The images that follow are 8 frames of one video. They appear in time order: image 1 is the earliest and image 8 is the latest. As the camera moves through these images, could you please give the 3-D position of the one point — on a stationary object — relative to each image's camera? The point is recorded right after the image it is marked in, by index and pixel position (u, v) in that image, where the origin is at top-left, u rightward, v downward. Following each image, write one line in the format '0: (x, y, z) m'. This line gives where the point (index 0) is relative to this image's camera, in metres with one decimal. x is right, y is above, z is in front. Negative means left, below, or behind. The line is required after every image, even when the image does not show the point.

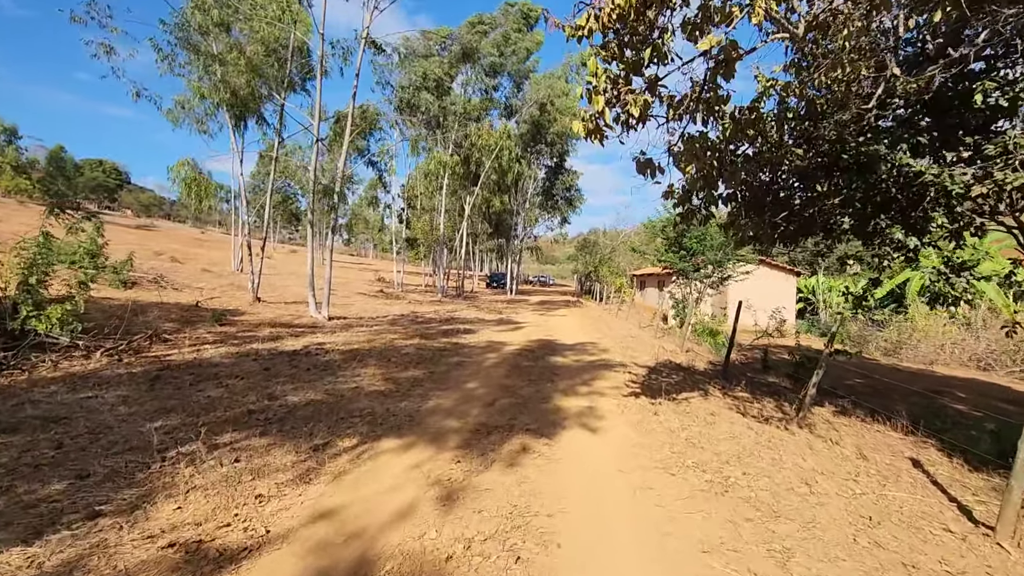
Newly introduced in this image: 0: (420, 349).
0: (-1.7, -1.2, +9.7) m
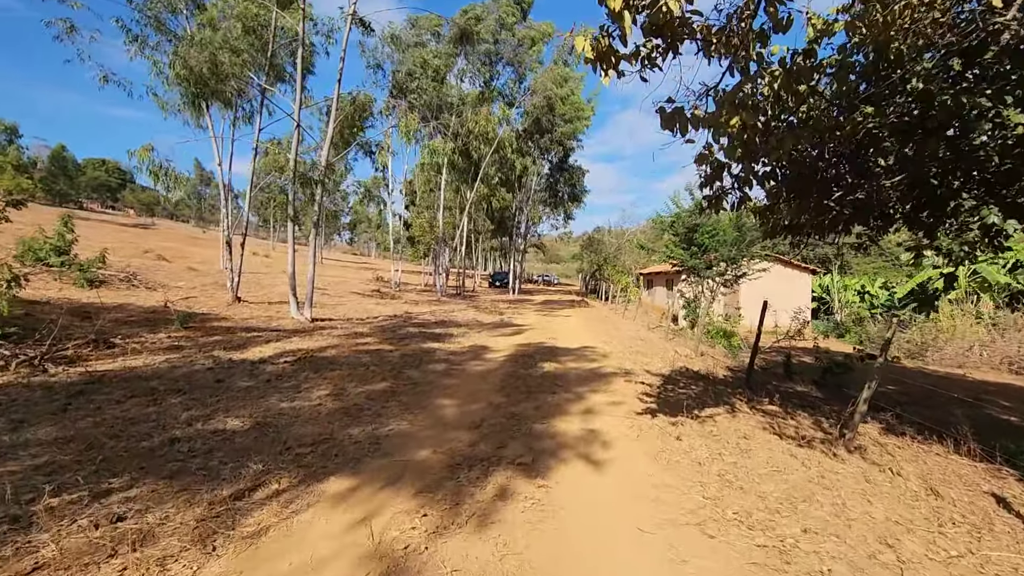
0: (-1.7, -1.2, +8.6) m
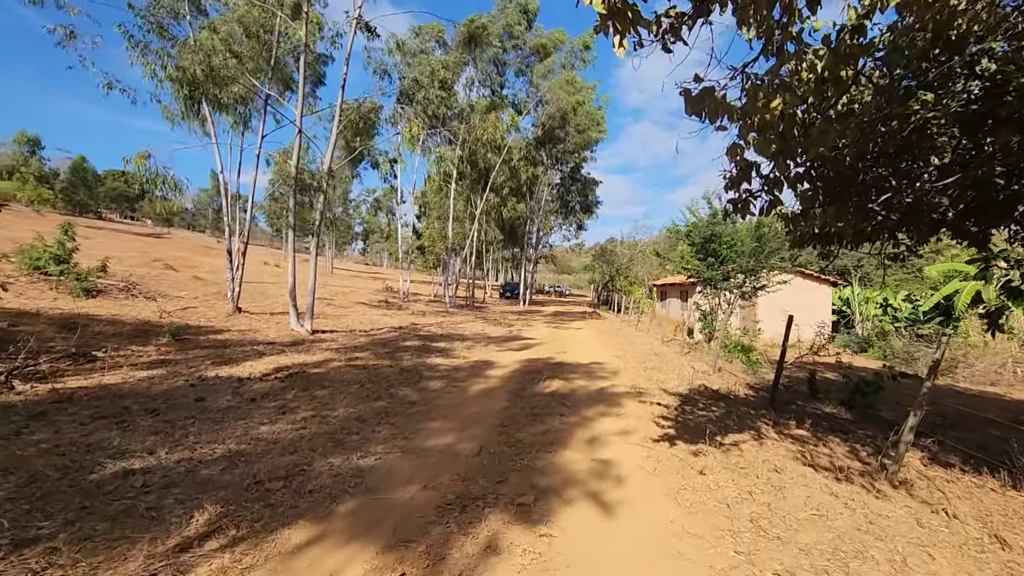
0: (-1.6, -1.4, +8.1) m
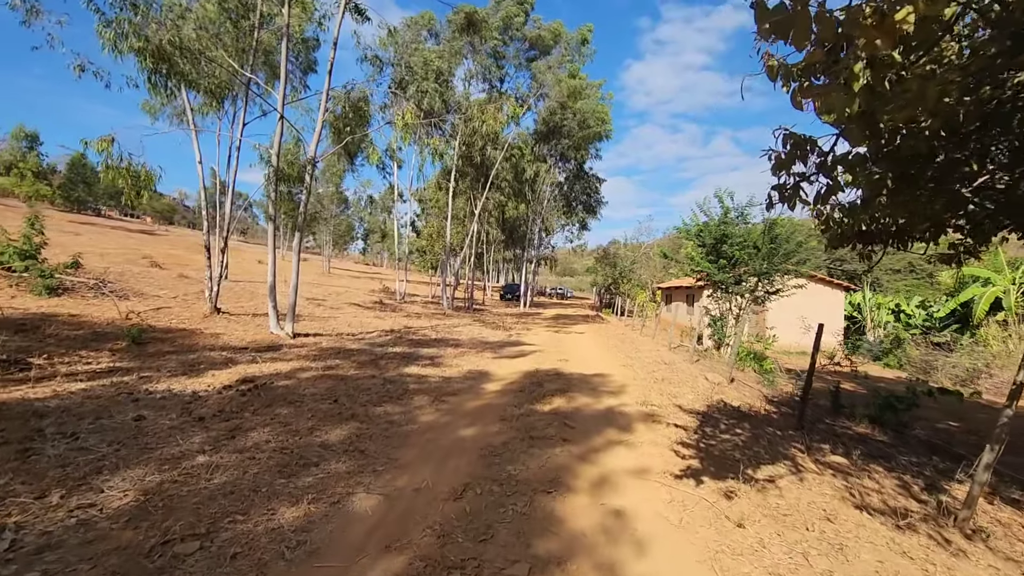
0: (-1.7, -1.4, +7.1) m
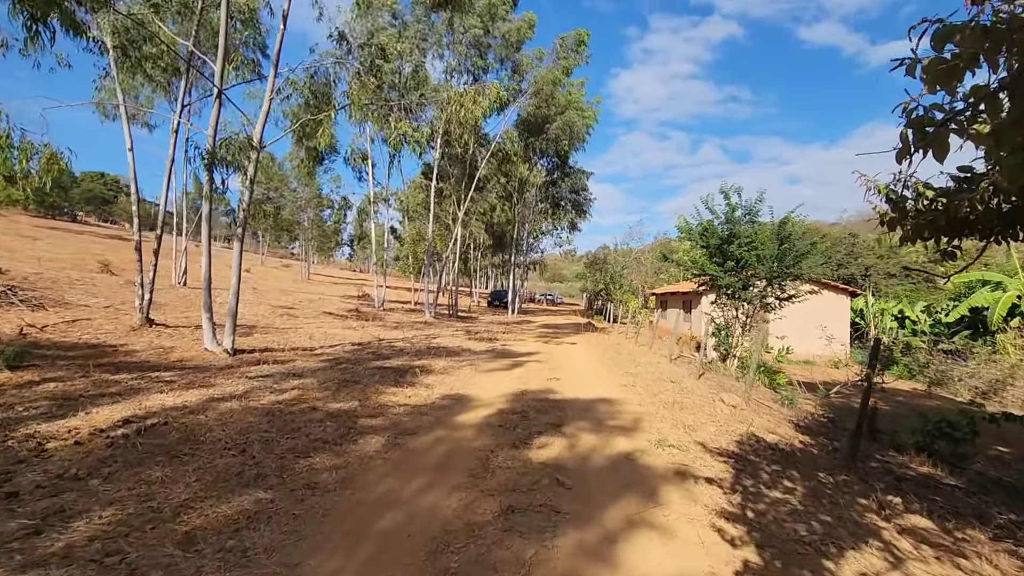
0: (-1.9, -1.4, +5.5) m
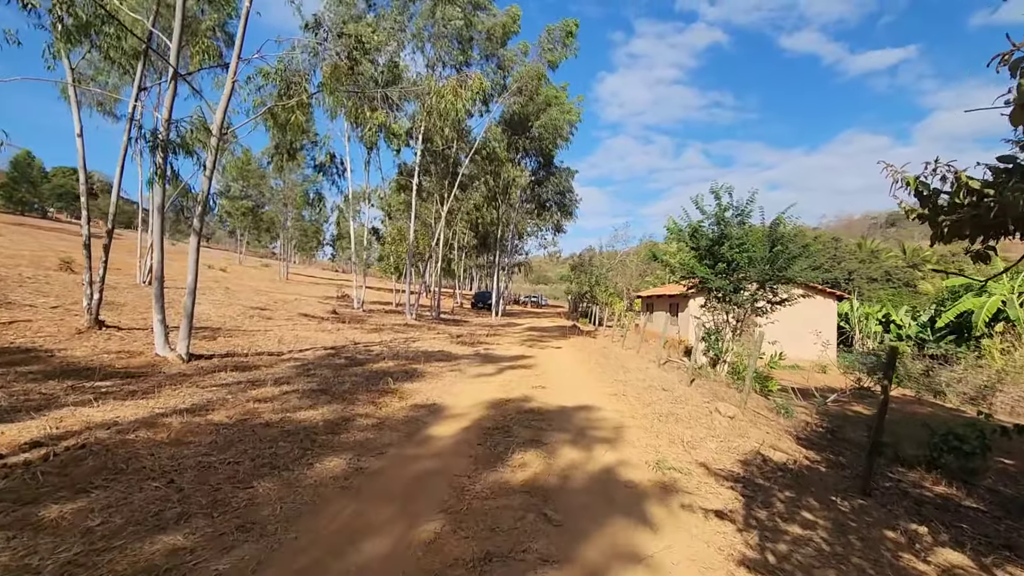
0: (-2.1, -1.4, +4.7) m
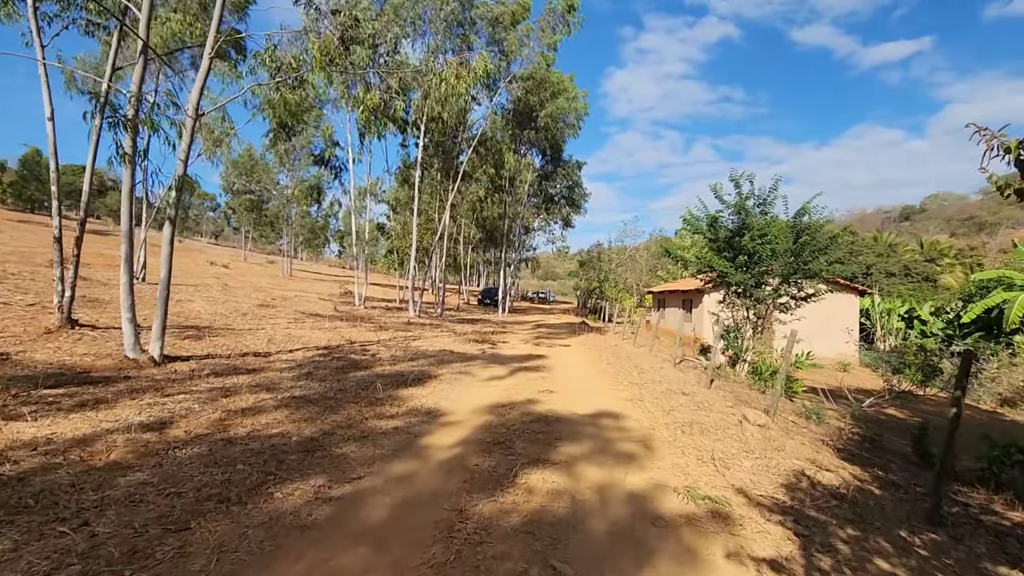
0: (-2.1, -1.4, +4.0) m
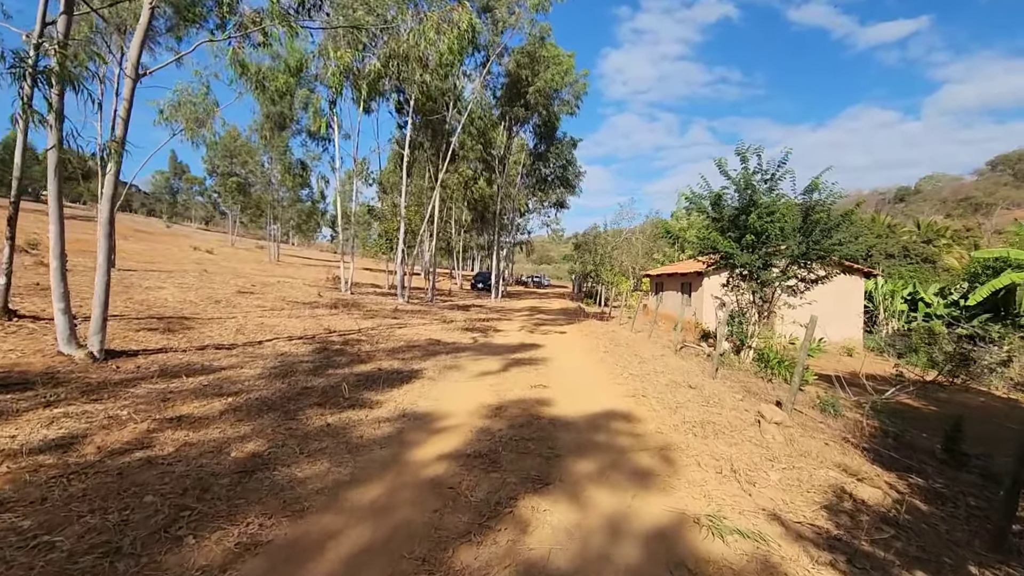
0: (-2.2, -1.3, +3.1) m
